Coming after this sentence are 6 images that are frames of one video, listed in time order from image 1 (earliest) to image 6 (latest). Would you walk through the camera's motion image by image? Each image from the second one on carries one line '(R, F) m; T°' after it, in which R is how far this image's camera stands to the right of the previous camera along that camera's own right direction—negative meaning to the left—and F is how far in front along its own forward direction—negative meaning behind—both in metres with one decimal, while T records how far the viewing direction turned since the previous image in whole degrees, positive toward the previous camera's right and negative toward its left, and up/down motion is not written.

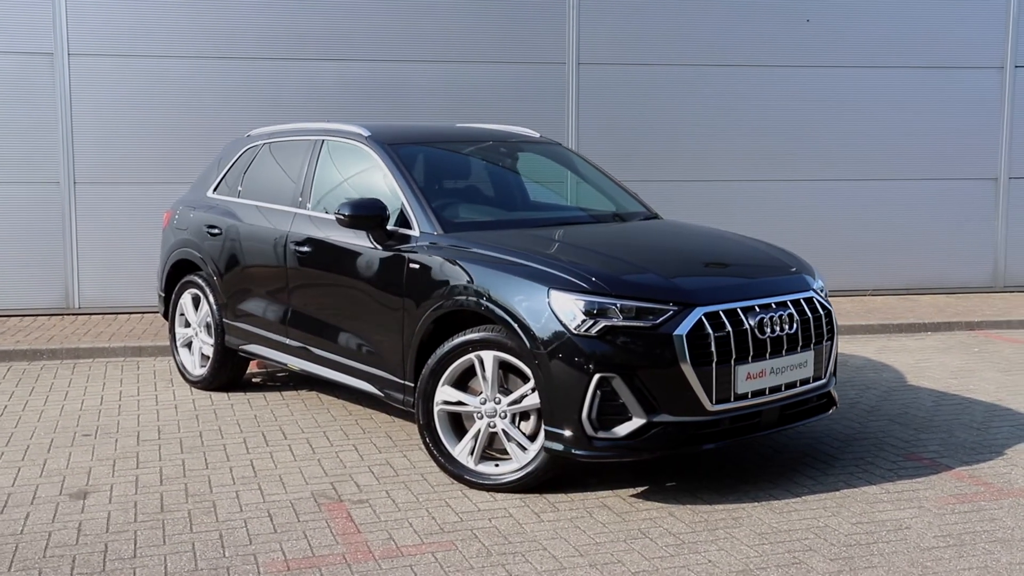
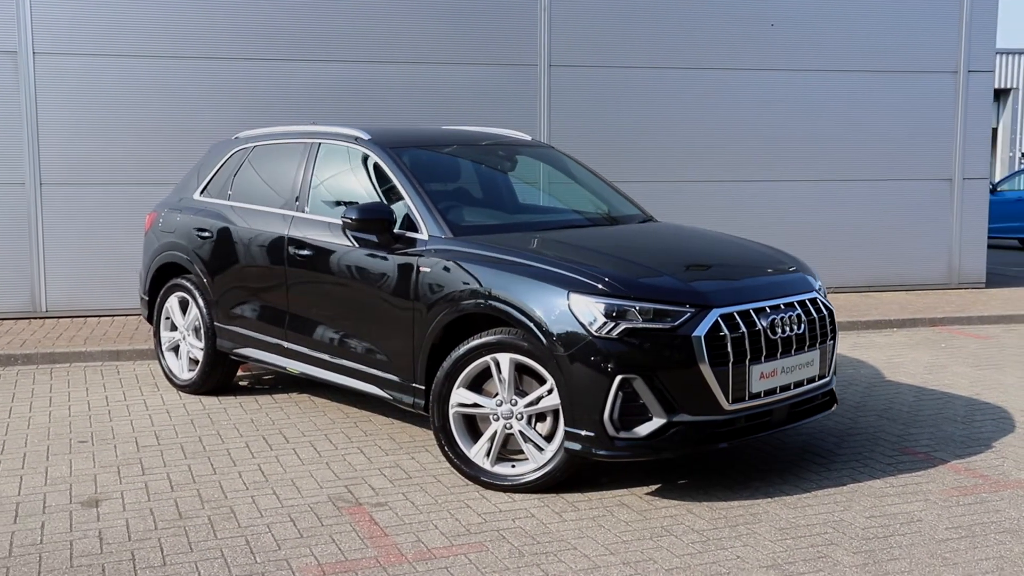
(-0.4, 0.0) m; +3°
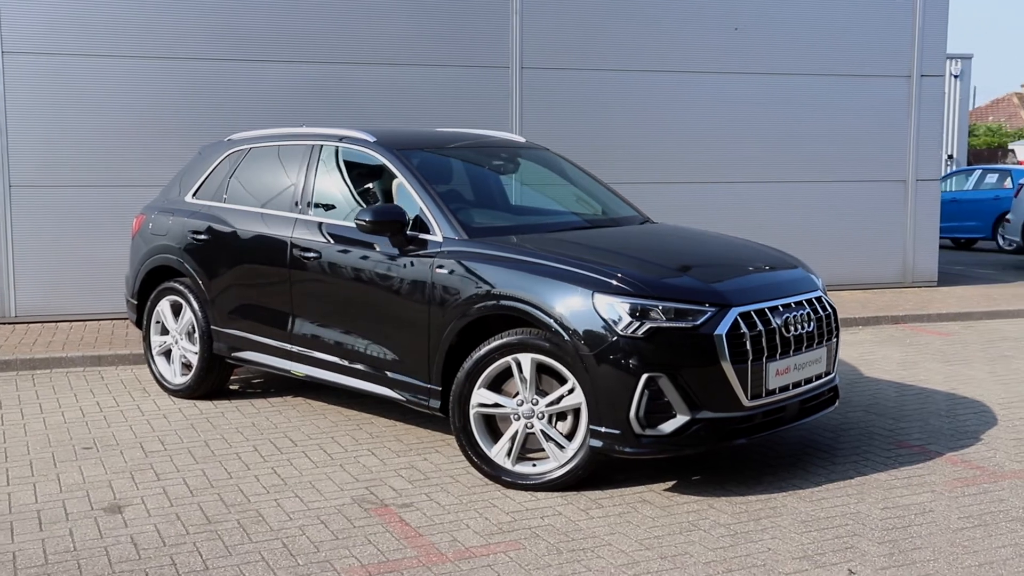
(-0.4, -0.1) m; +4°
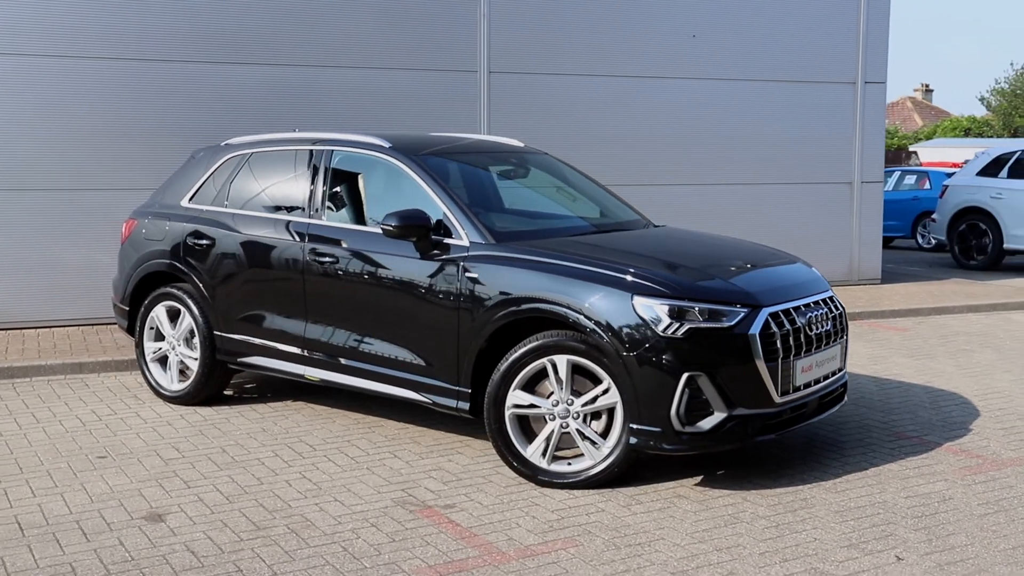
(-0.6, -0.1) m; +5°
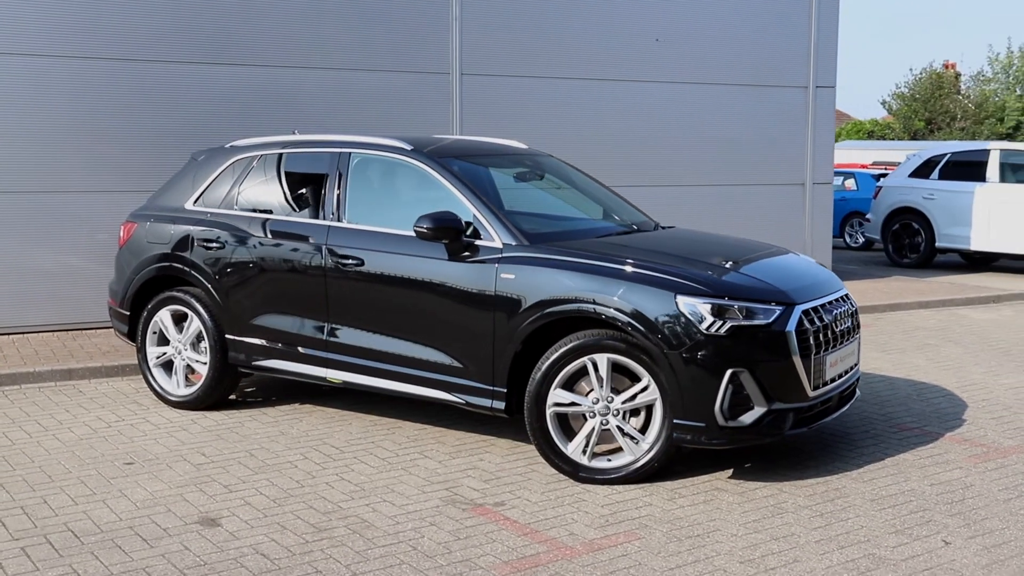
(-0.6, -0.1) m; +5°
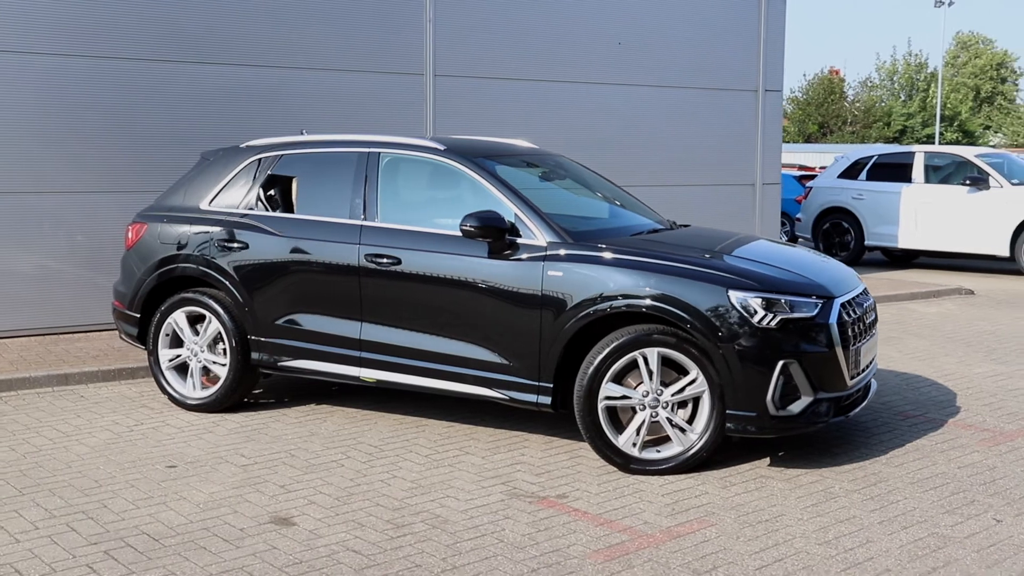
(-0.8, -0.1) m; +5°
